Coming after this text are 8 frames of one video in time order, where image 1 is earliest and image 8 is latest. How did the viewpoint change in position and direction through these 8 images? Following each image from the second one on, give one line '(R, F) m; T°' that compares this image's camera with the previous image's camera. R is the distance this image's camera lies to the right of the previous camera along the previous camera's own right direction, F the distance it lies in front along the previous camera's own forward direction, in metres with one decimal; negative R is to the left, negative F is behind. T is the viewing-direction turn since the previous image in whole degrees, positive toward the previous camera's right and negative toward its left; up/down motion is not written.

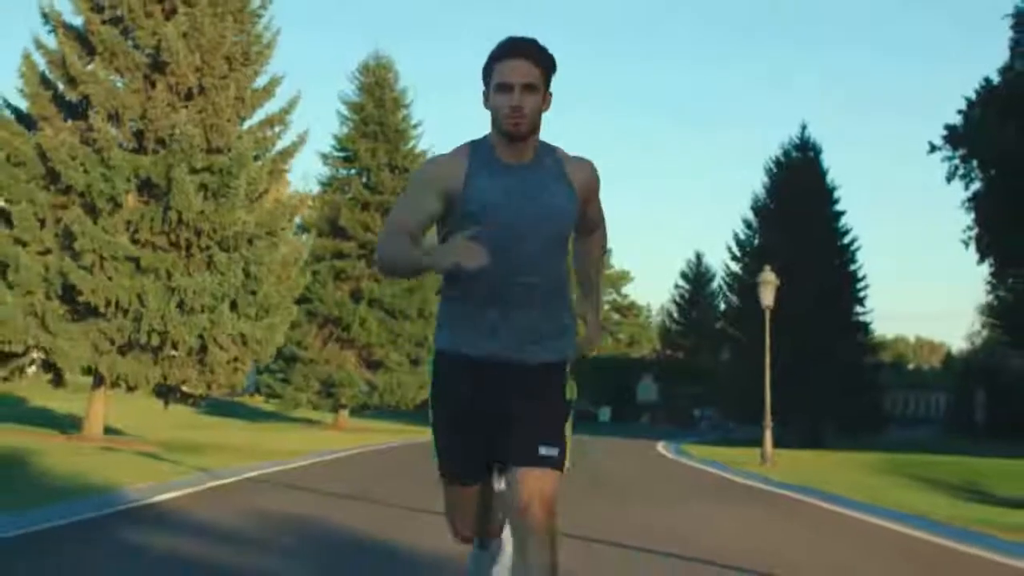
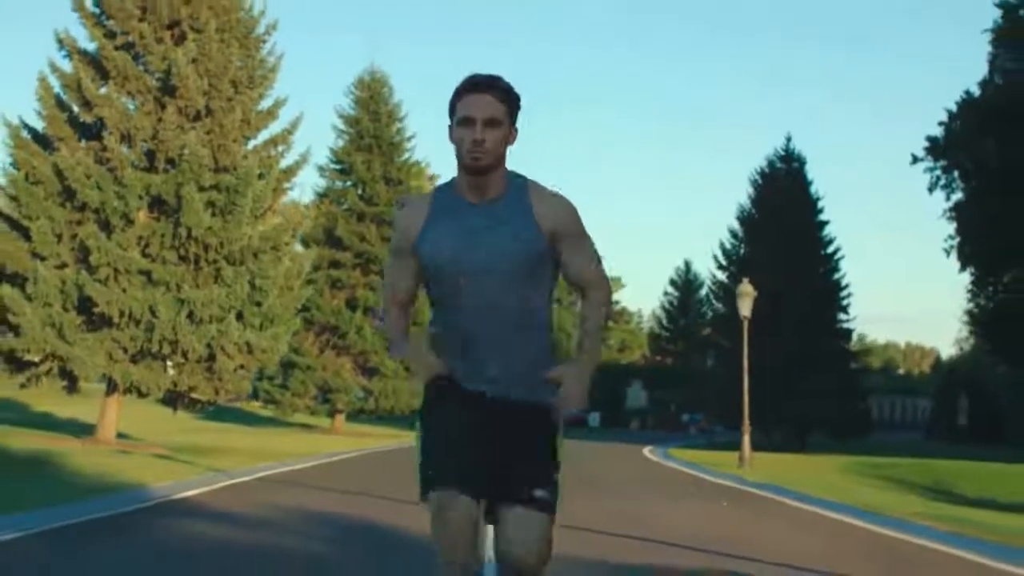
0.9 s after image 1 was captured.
(0.0, -1.6) m; 0°
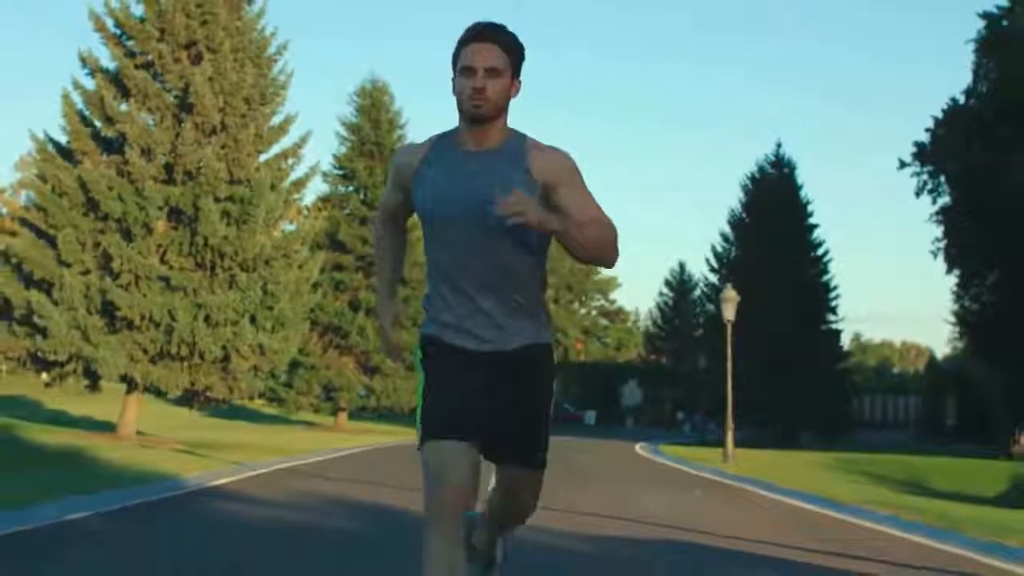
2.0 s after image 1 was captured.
(0.0, -1.9) m; 0°
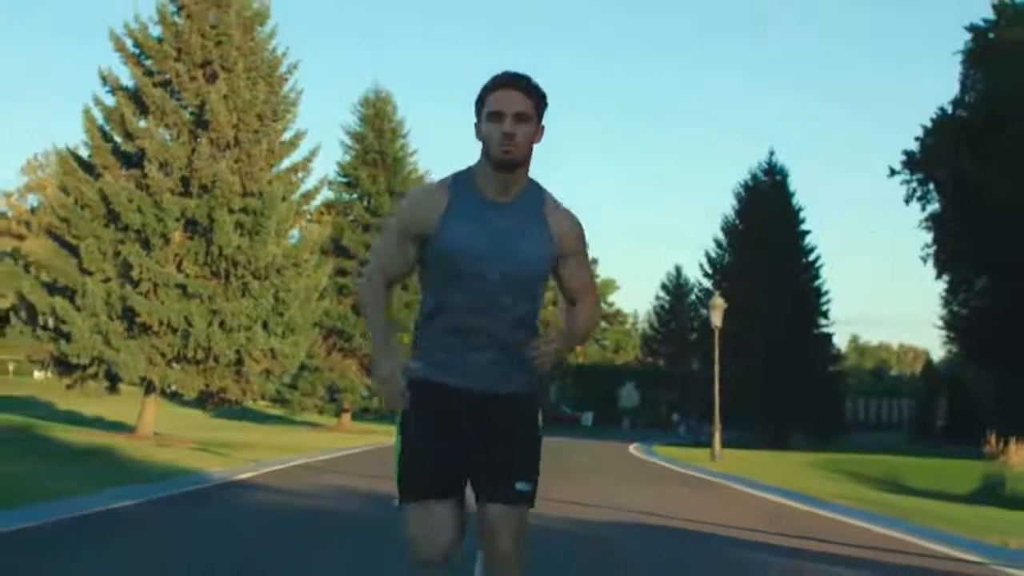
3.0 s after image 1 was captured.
(0.0, -1.8) m; 0°
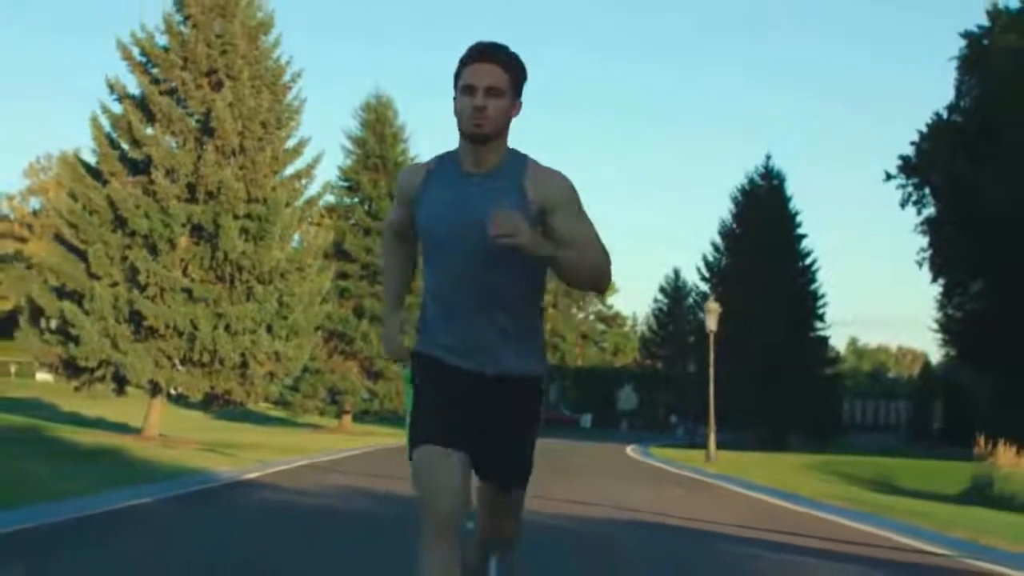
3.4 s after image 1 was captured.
(0.0, -0.7) m; 0°
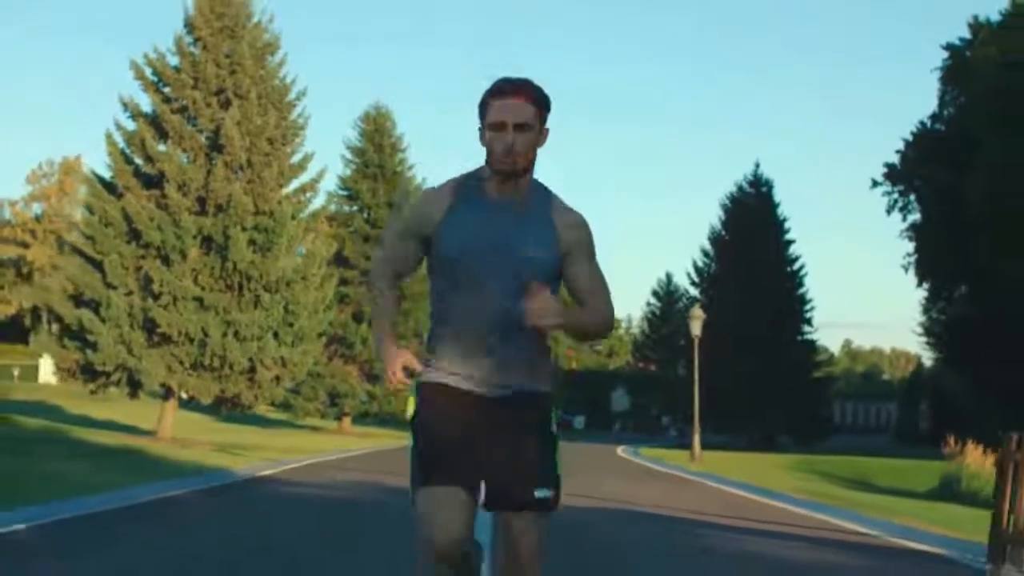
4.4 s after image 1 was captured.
(0.0, -1.9) m; 0°
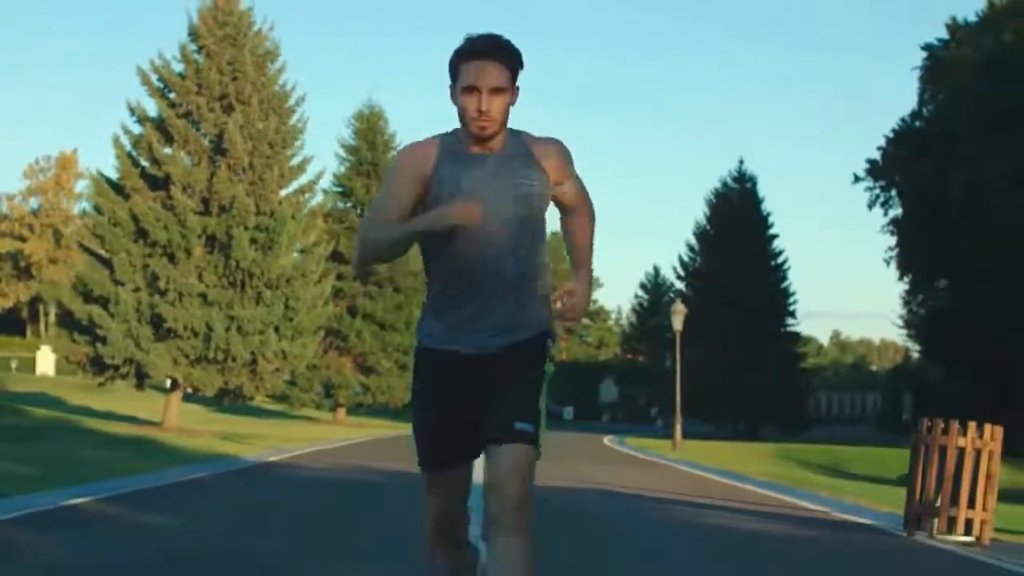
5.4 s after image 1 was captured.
(0.0, -1.8) m; 0°
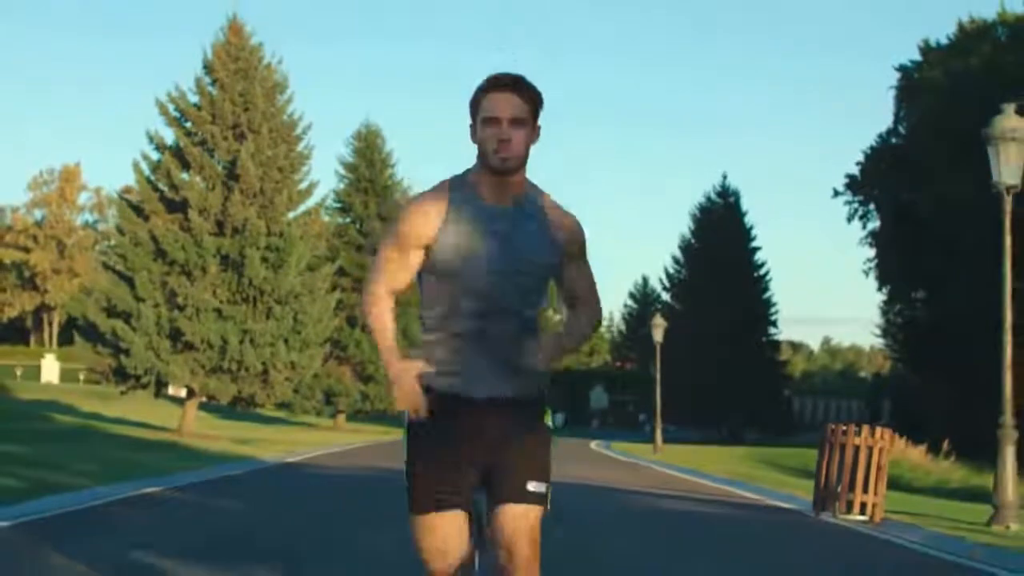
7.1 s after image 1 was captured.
(0.0, -3.1) m; 0°
